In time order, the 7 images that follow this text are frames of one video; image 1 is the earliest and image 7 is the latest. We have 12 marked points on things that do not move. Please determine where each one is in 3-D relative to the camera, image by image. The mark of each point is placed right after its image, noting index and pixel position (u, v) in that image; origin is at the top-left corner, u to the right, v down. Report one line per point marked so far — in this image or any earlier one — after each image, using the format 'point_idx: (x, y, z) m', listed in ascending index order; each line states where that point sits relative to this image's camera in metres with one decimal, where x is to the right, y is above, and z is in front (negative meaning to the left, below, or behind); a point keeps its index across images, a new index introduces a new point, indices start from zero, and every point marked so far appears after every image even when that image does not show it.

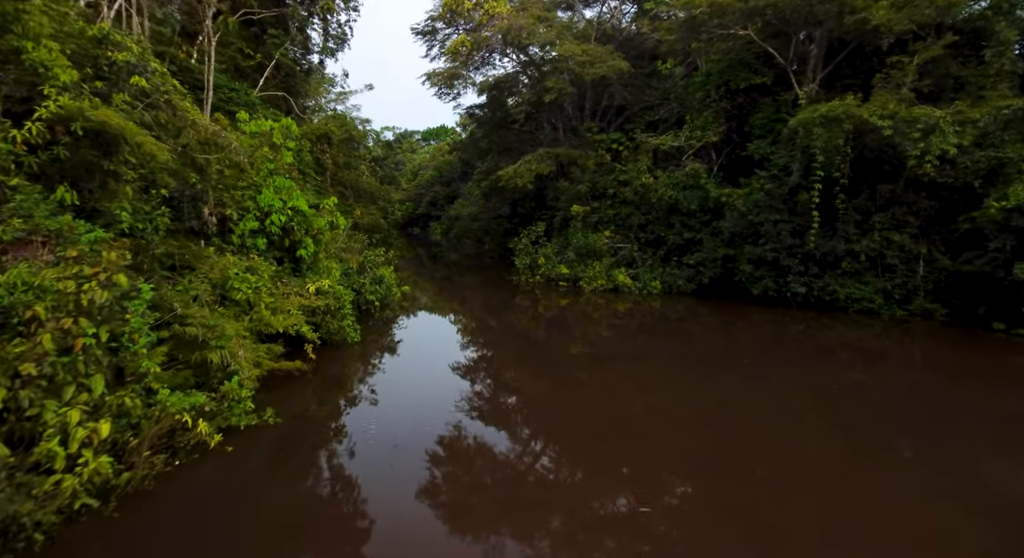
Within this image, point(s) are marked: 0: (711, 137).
0: (+4.3, +3.1, +11.8) m
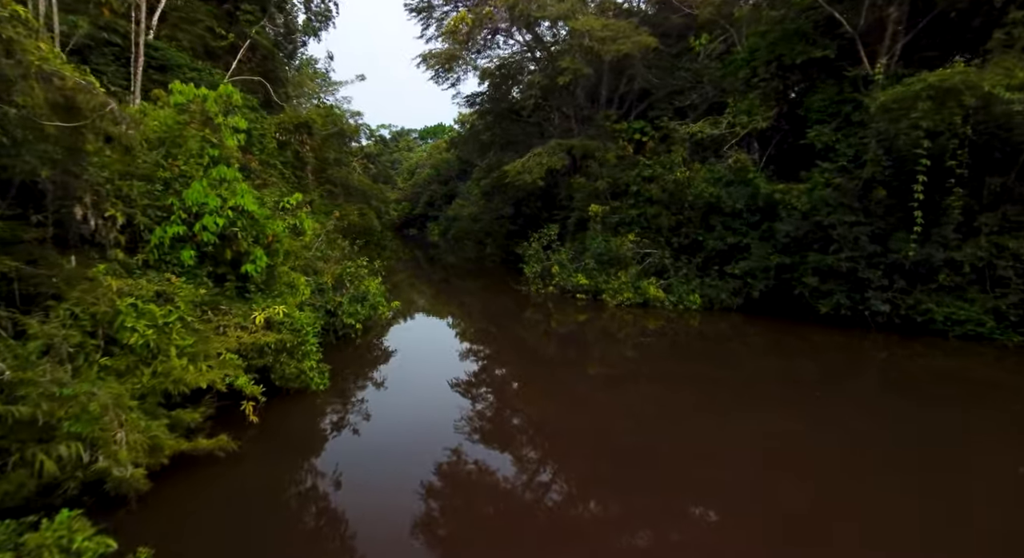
0: (+4.5, +2.8, +9.9) m
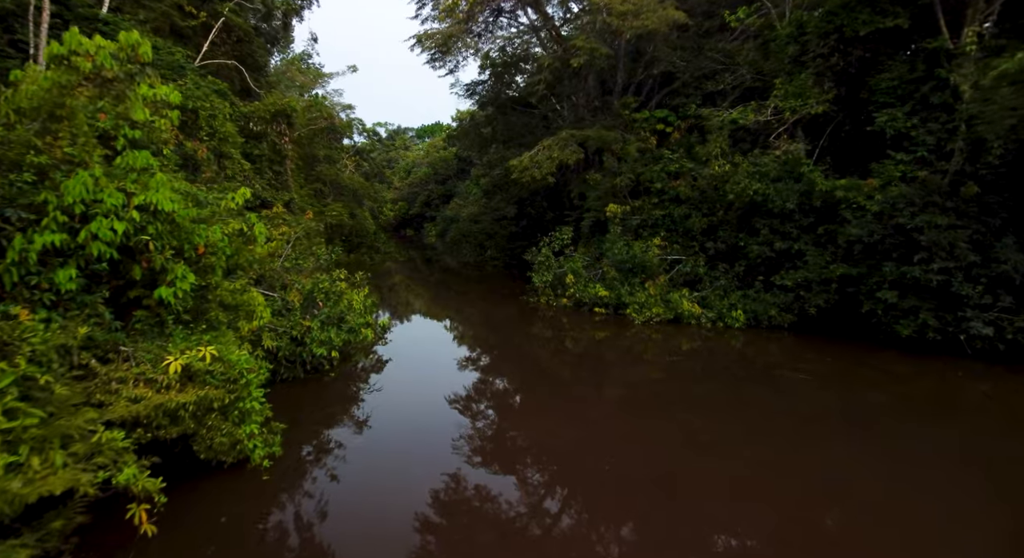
0: (+4.7, +2.6, +8.4) m
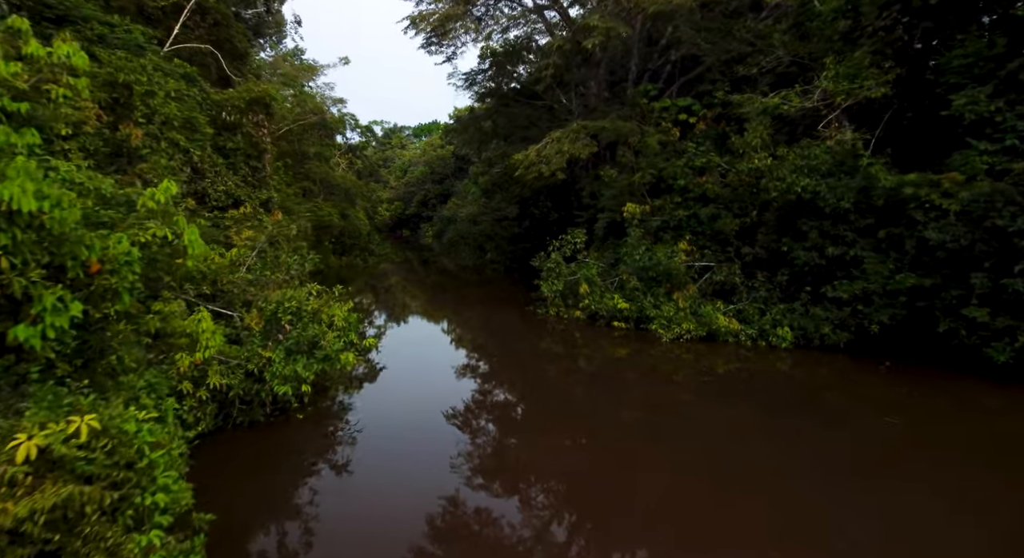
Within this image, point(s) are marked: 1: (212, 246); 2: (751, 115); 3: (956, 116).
0: (+4.8, +2.5, +7.2) m
1: (-3.4, +0.4, +6.3) m
2: (+3.8, +2.6, +8.6) m
3: (+5.5, +2.0, +6.9) m
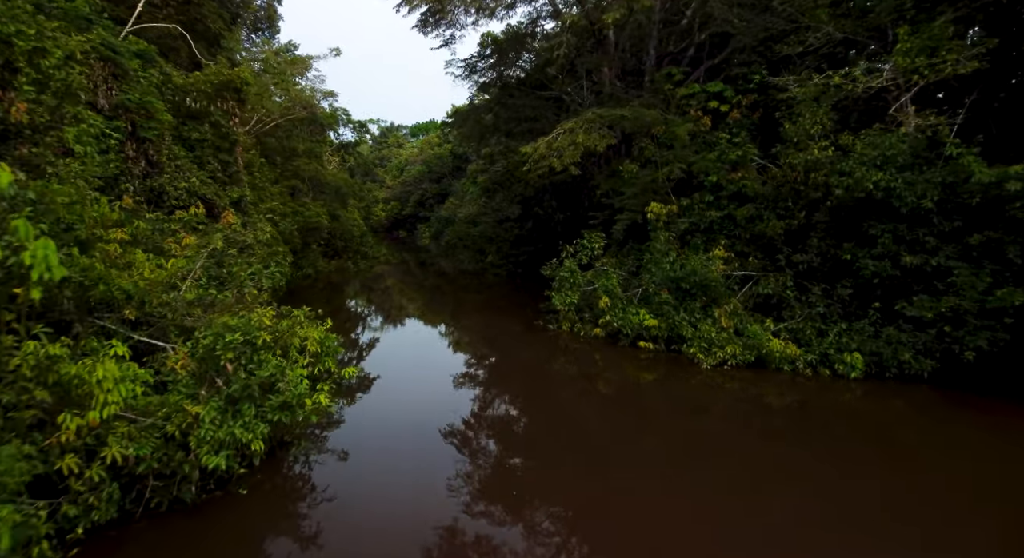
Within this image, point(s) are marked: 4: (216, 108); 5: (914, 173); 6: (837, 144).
0: (+4.9, +2.3, +5.9) m
1: (-3.3, +0.2, +5.0) m
2: (+3.9, +2.4, +7.3) m
3: (+5.7, +1.9, +5.6) m
4: (-5.1, +3.0, +9.5) m
5: (+4.5, +1.2, +6.2) m
6: (+4.1, +1.7, +7.0) m
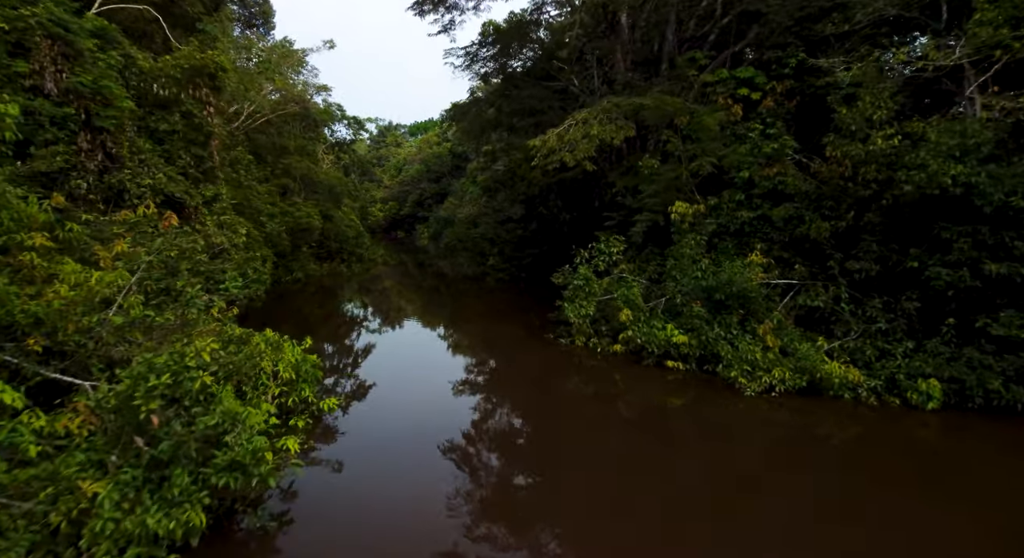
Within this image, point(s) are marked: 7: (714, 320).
0: (+5.0, +2.2, +4.9) m
1: (-3.2, +0.1, +4.0) m
2: (+4.0, +2.3, +6.4) m
3: (+5.8, +1.7, +4.7) m
4: (-5.0, +2.9, +8.5) m
5: (+4.6, +1.1, +5.2) m
6: (+4.2, +1.6, +6.1) m
7: (+2.4, -0.5, +6.6) m
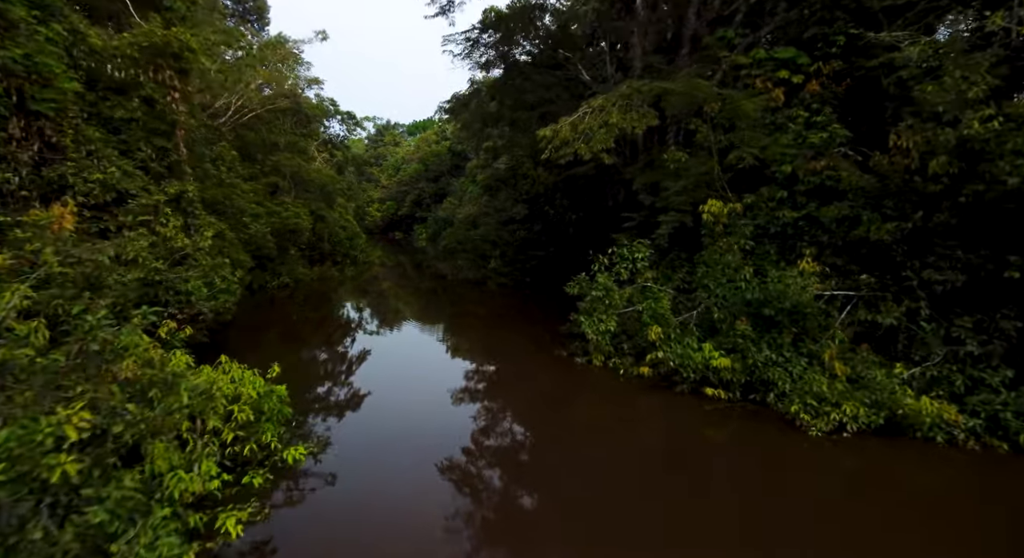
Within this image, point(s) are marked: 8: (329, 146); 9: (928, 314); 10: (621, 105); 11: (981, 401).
0: (+5.1, +2.1, +3.9) m
1: (-3.1, 0.0, +3.0) m
2: (+4.1, +2.2, +5.4) m
3: (+5.9, +1.6, +3.6) m
4: (-4.9, +2.7, +7.5) m
5: (+4.7, +1.0, +4.2) m
6: (+4.3, +1.5, +5.0) m
7: (+2.5, -0.6, +5.6) m
8: (-6.5, +4.7, +19.4) m
9: (+3.9, -0.3, +5.1) m
10: (+1.5, +2.4, +7.5) m
11: (+3.8, -1.0, +4.5) m
